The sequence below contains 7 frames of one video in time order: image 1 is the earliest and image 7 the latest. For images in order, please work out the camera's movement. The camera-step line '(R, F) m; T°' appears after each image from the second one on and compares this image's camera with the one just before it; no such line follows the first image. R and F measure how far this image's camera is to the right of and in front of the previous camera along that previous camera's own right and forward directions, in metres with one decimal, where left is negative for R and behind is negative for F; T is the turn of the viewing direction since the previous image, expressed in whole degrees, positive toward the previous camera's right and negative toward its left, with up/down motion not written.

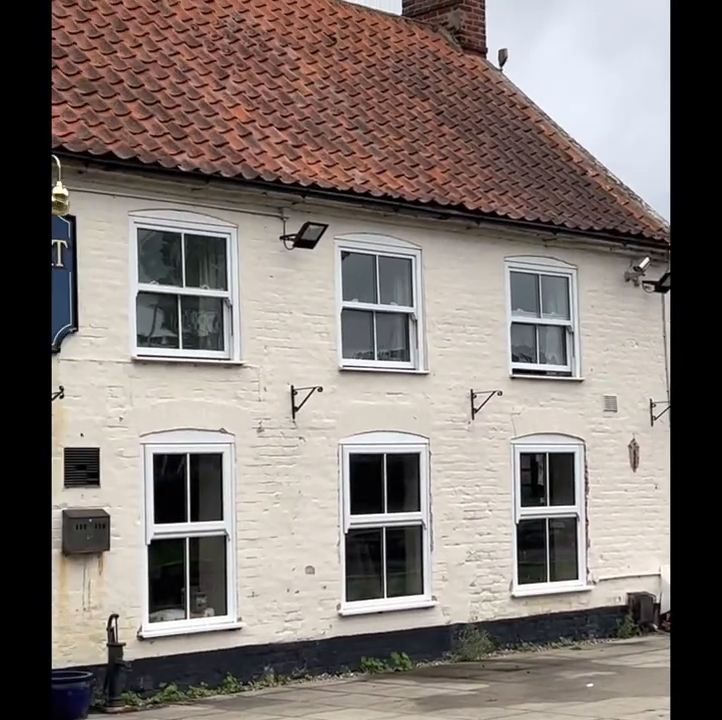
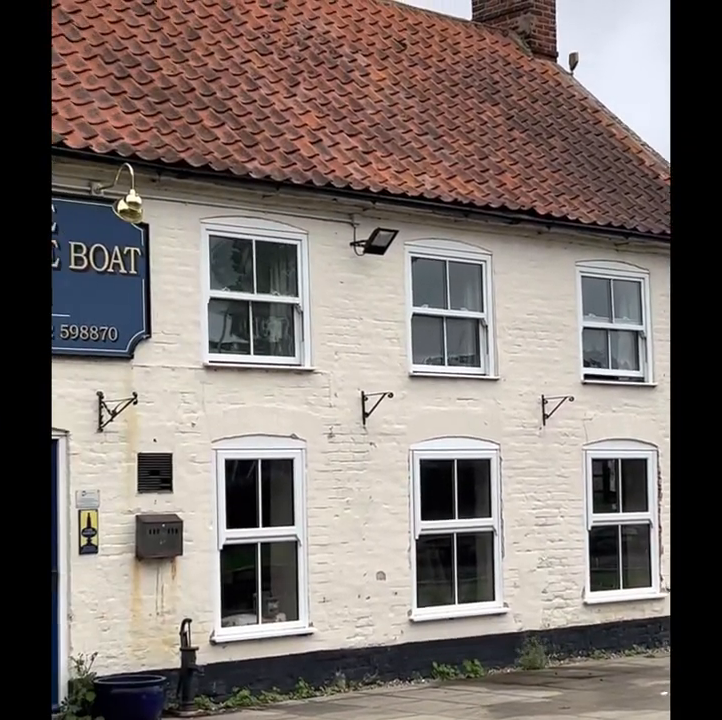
(-0.8, 0.0) m; -2°
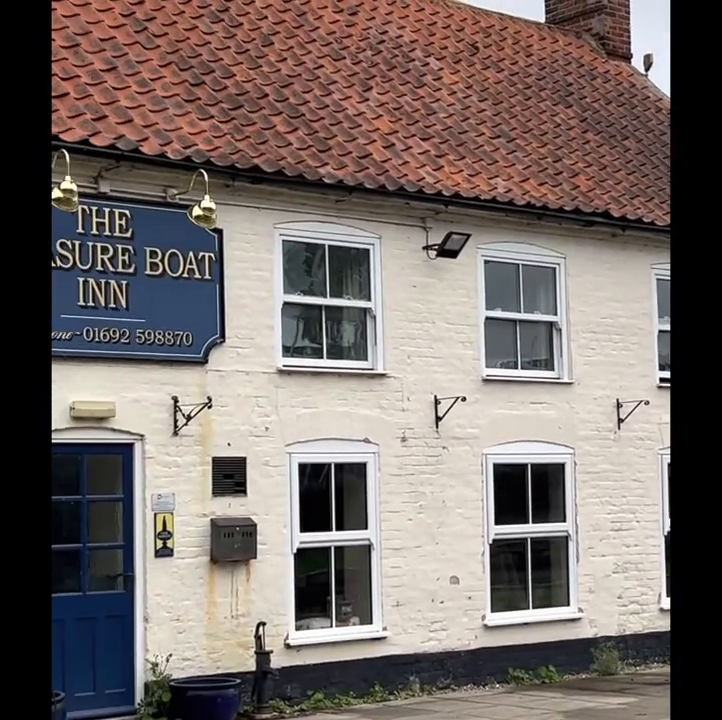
(-0.8, 0.0) m; -2°
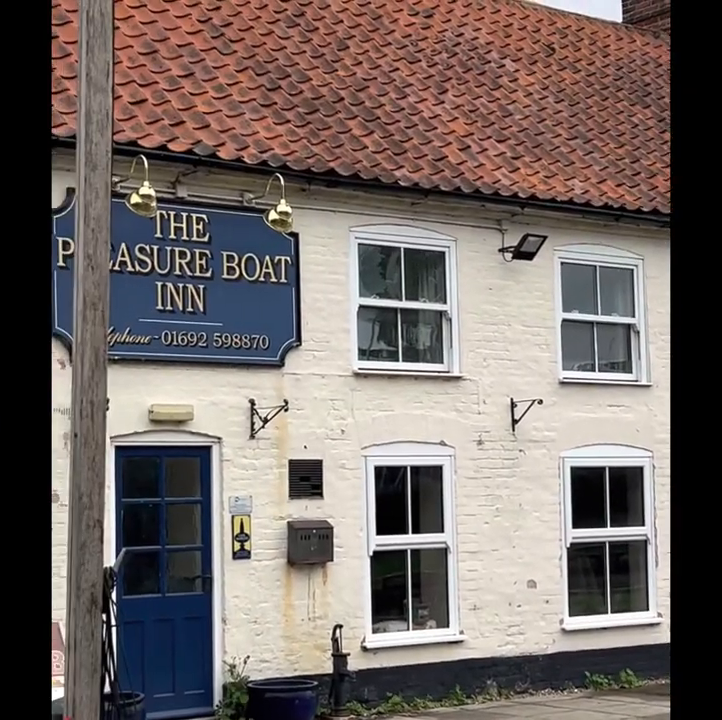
(-0.8, 0.0) m; -2°
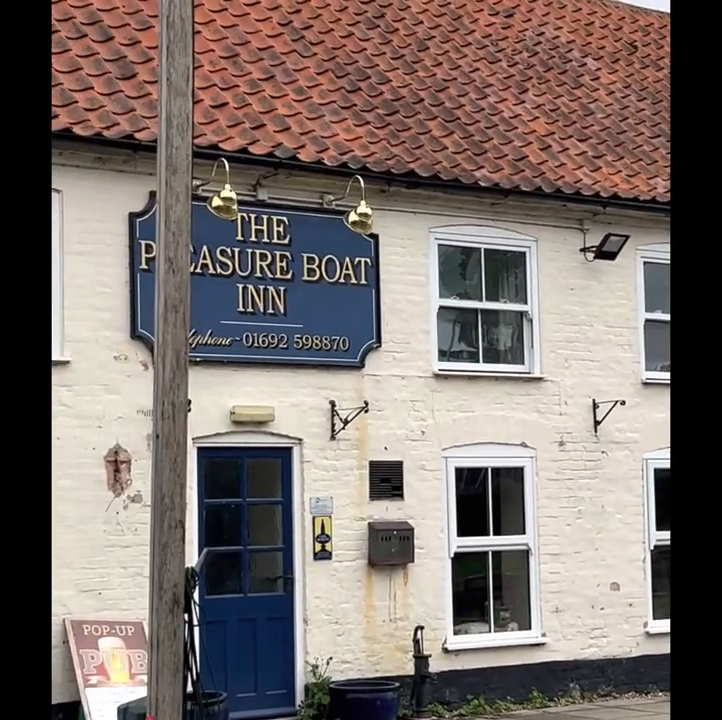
(-0.9, 0.0) m; -2°
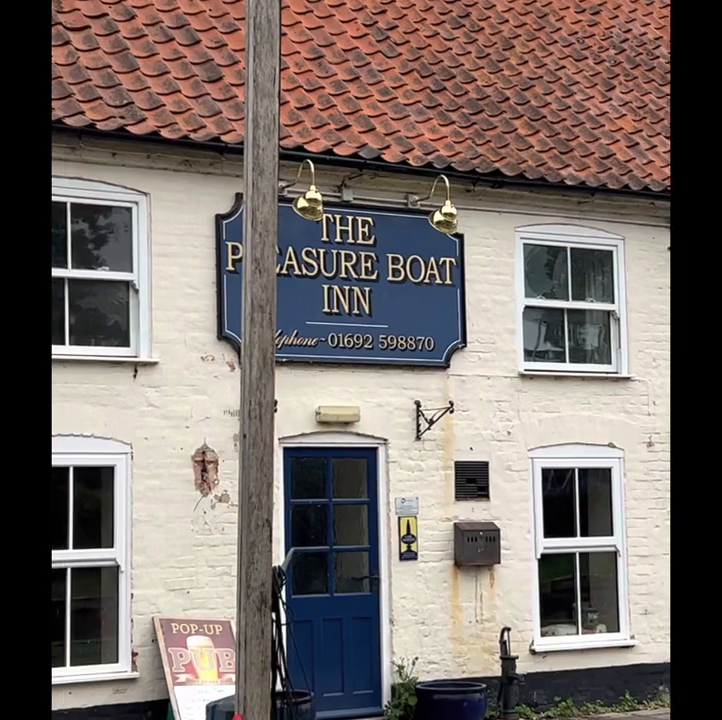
(-0.9, 0.0) m; -2°
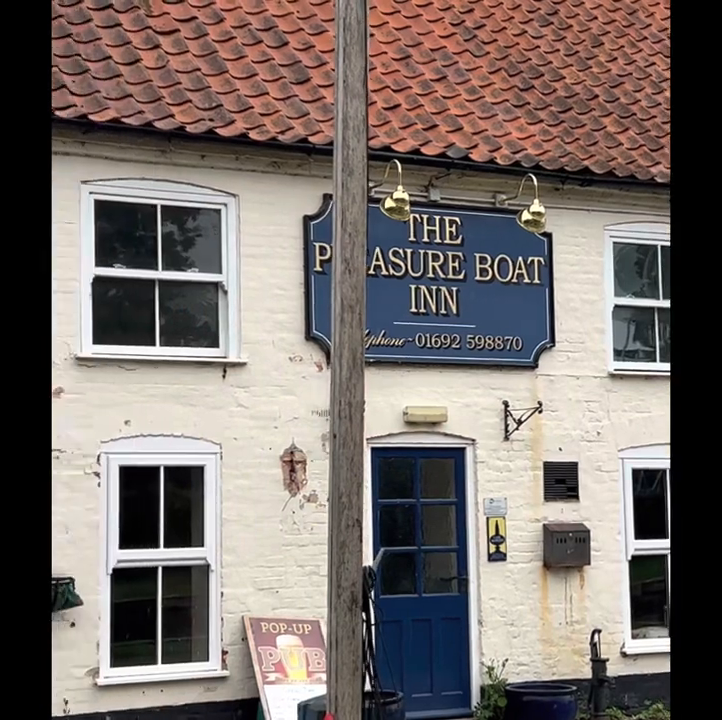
(-1.2, 0.0) m; -1°
